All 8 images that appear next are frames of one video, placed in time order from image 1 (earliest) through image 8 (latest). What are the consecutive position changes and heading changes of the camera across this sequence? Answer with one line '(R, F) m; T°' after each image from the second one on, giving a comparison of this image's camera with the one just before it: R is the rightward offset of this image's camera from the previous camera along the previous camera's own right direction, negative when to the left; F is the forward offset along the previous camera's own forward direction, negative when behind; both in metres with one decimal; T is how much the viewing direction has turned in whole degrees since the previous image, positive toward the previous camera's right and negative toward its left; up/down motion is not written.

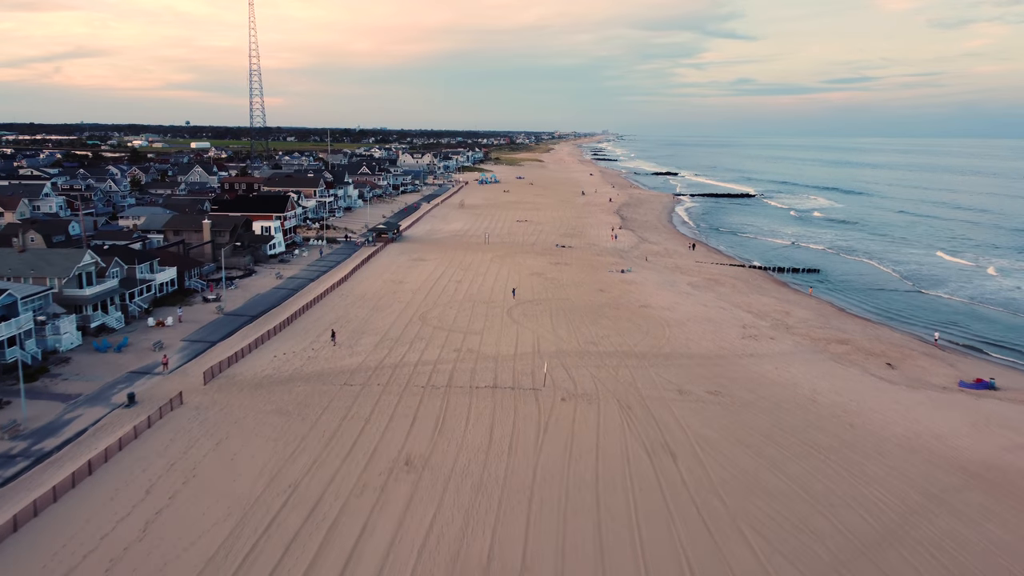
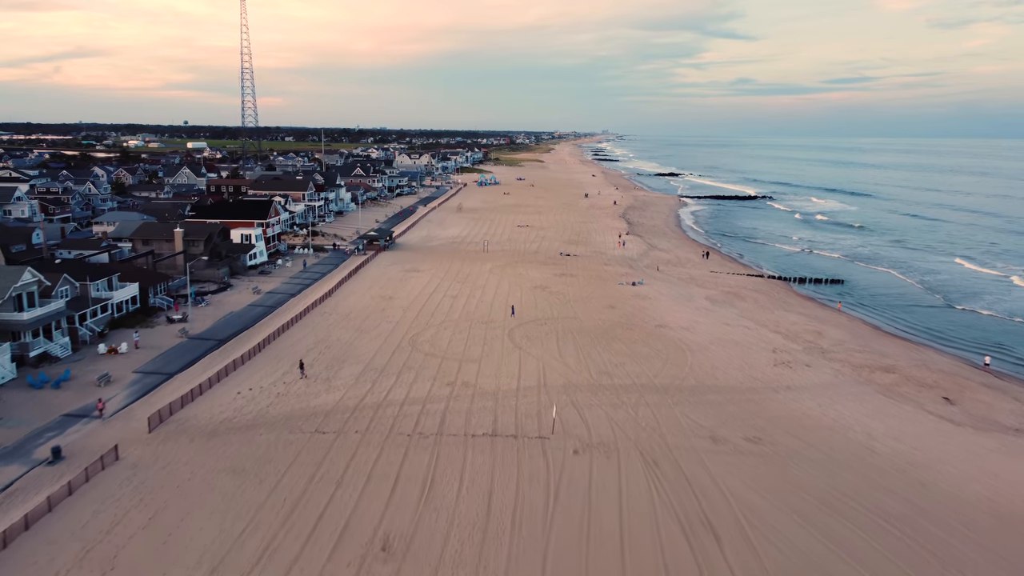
(-0.1, +3.0) m; 0°
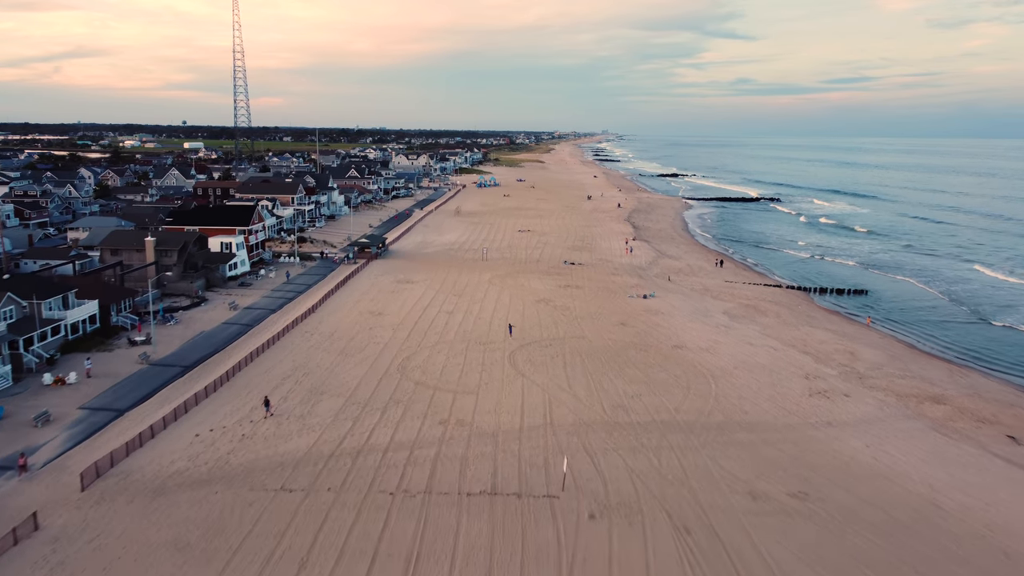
(-0.1, +2.6) m; 0°
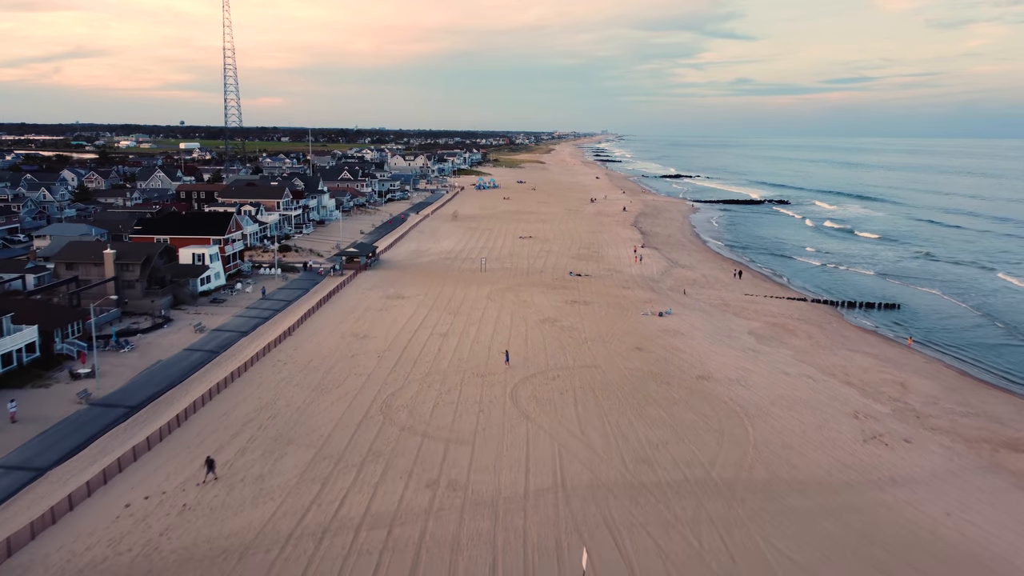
(-0.1, +3.0) m; 0°
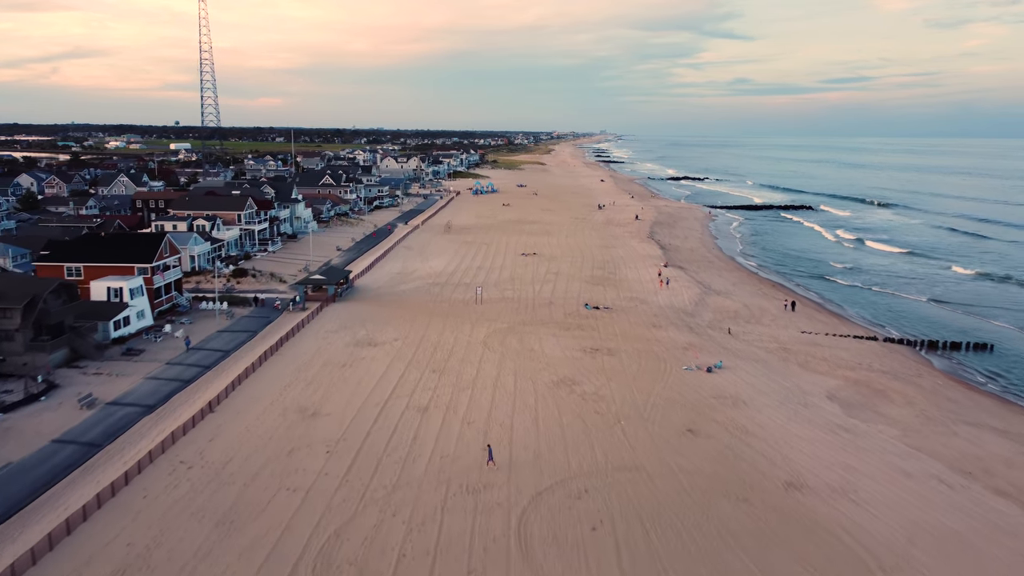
(-0.1, +6.5) m; 0°
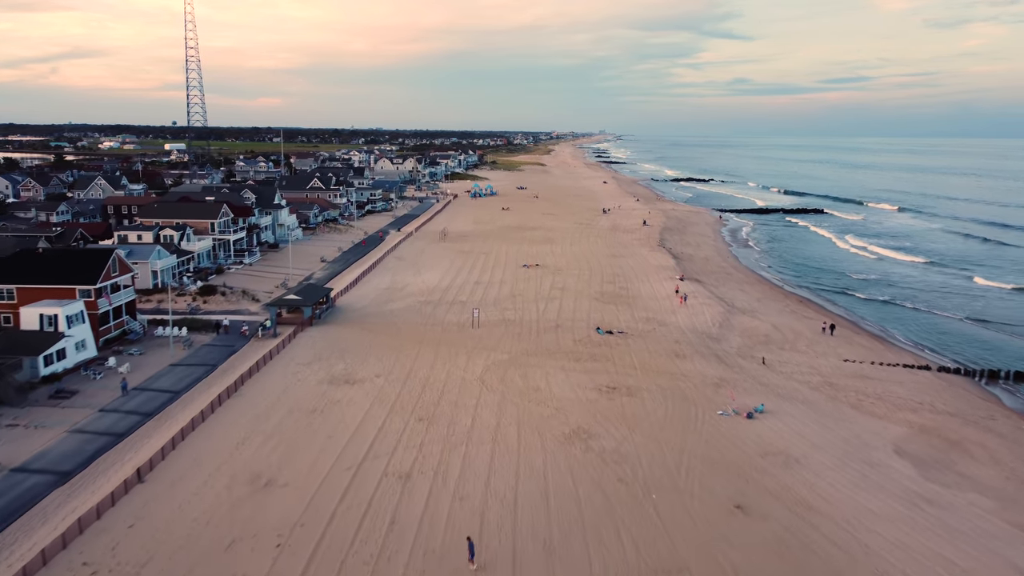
(-0.1, +3.5) m; 0°
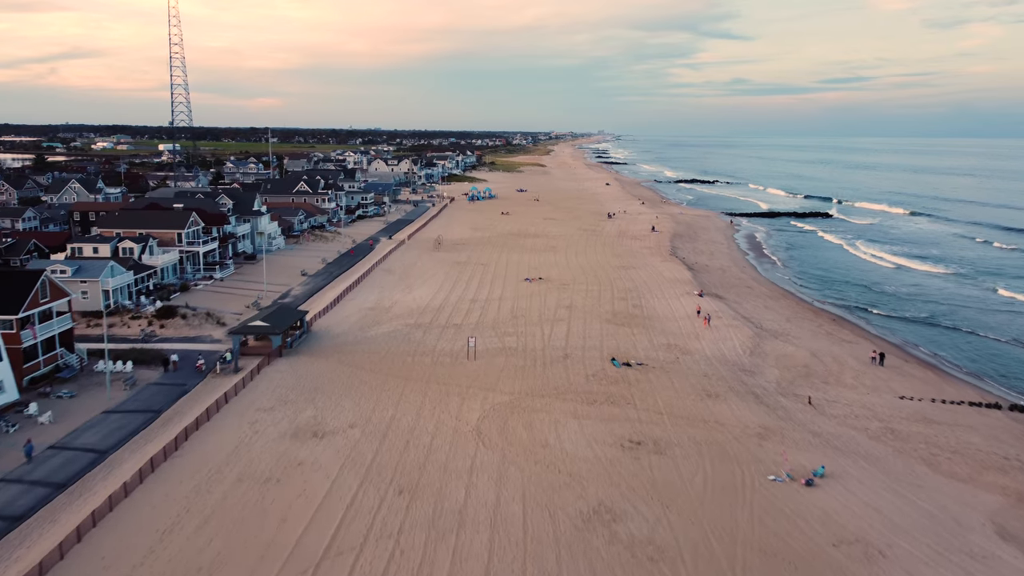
(-0.1, +3.5) m; 0°
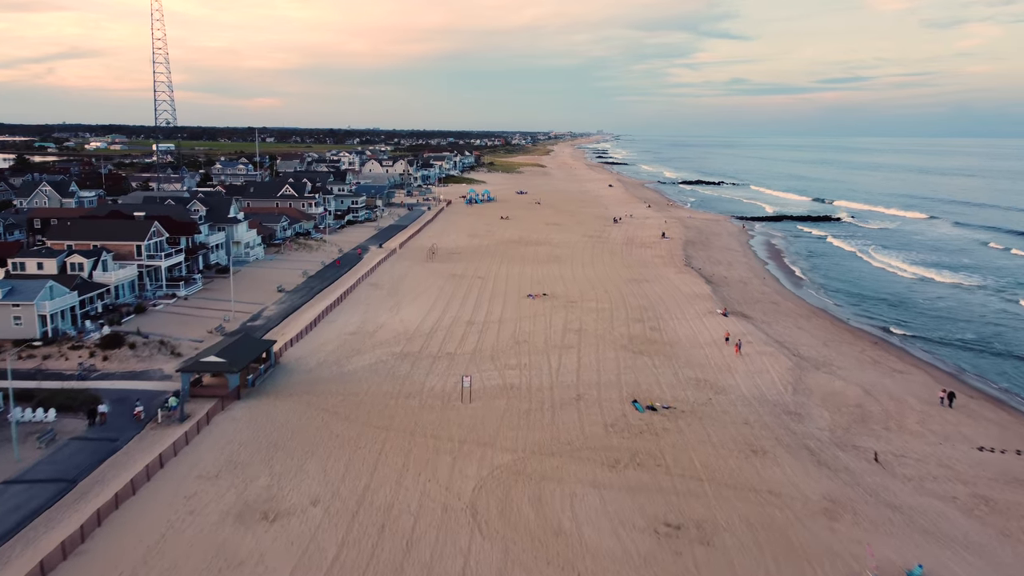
(-0.1, +3.5) m; 0°
